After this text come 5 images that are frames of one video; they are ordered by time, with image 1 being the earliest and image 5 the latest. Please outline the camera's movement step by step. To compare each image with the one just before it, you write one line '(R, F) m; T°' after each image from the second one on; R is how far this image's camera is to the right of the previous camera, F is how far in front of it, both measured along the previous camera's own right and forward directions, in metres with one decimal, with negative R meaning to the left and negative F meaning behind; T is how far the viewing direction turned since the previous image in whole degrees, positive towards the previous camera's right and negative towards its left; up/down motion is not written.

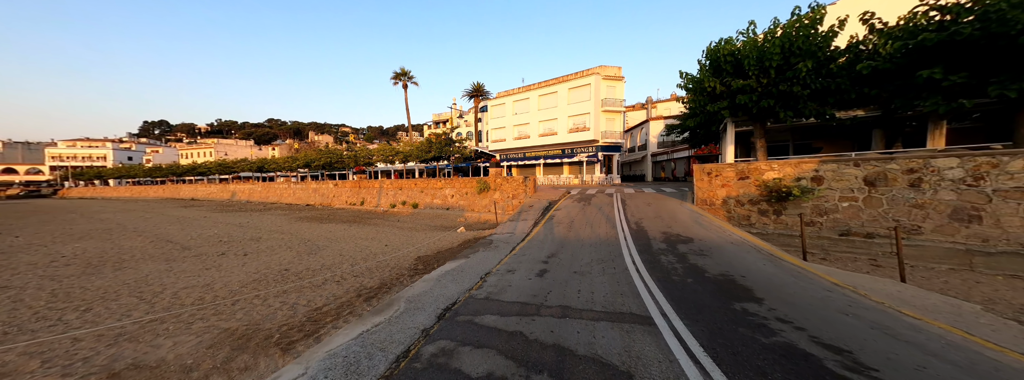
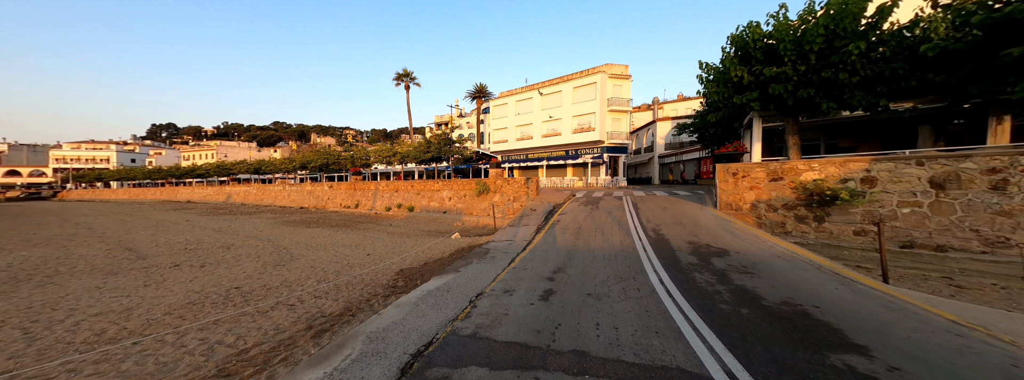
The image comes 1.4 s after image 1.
(+0.1, +1.4) m; -1°
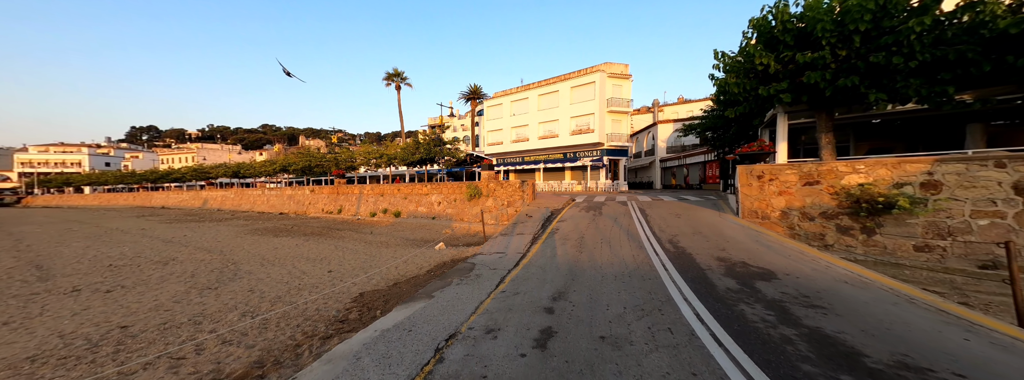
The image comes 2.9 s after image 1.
(+0.2, +1.6) m; +1°
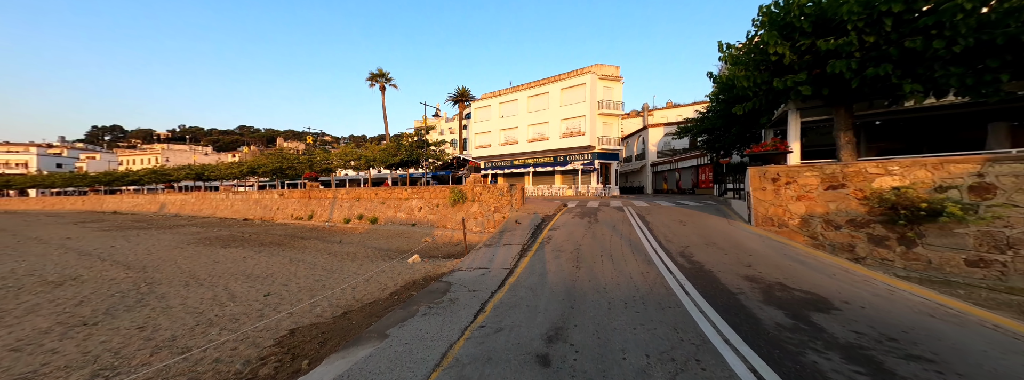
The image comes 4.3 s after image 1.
(+0.1, +1.5) m; +2°
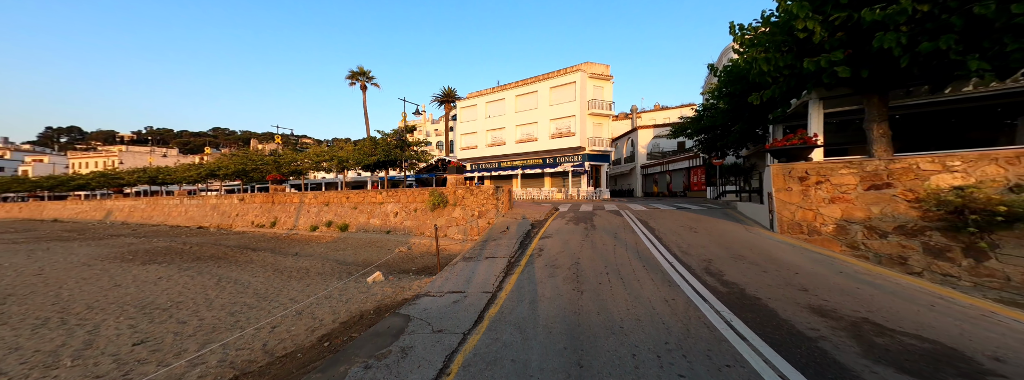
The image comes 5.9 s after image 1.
(+0.1, +1.7) m; +2°
